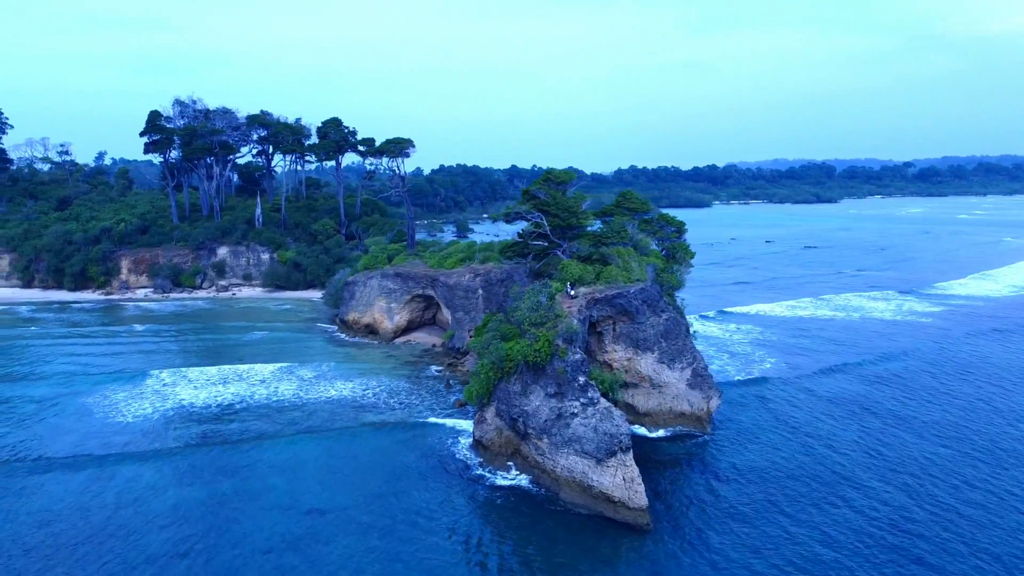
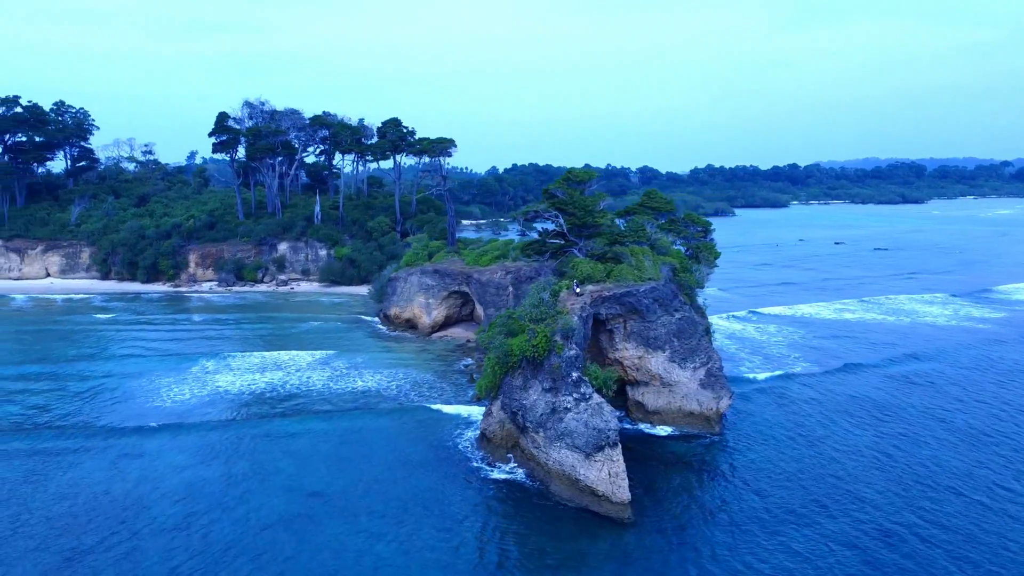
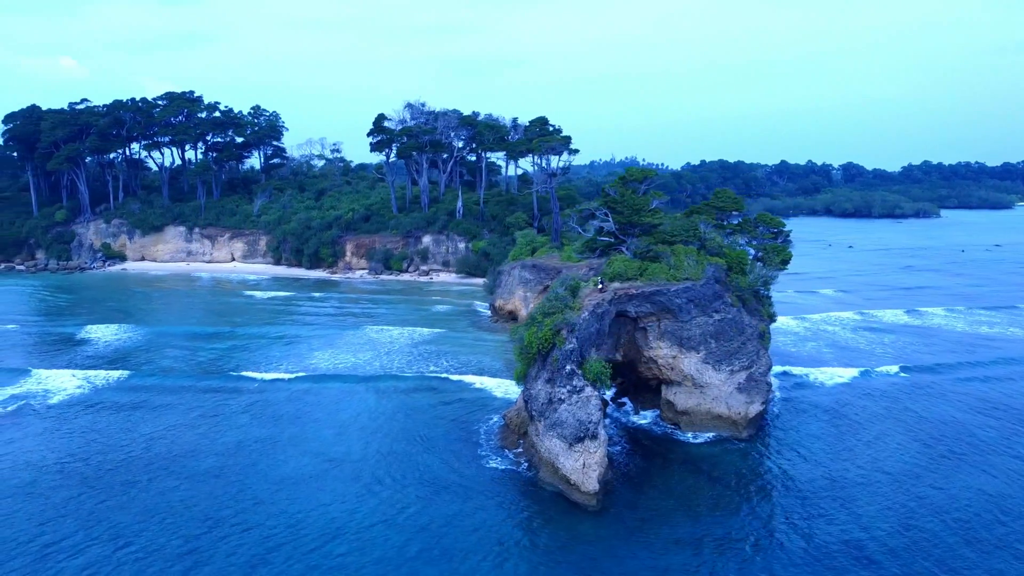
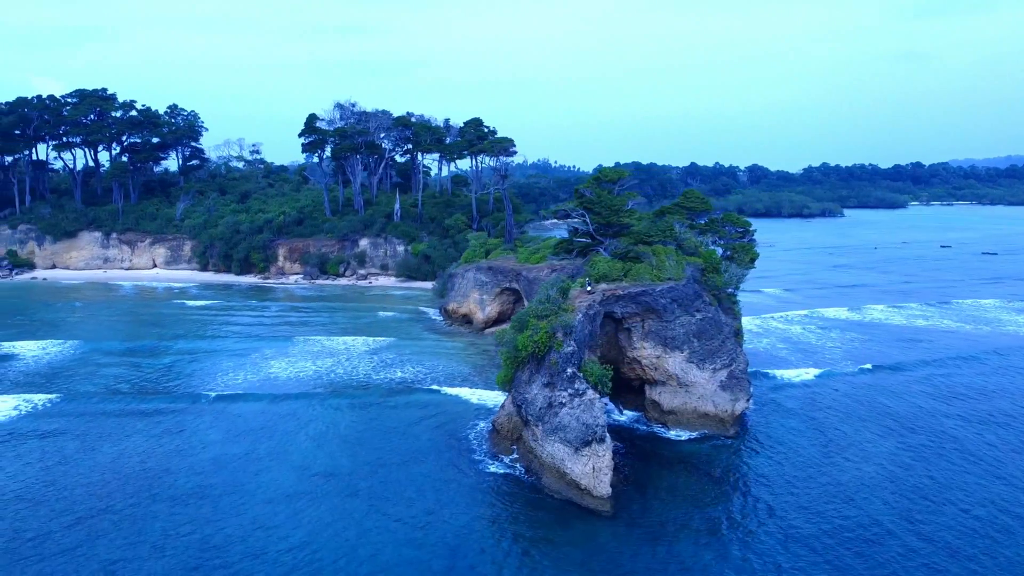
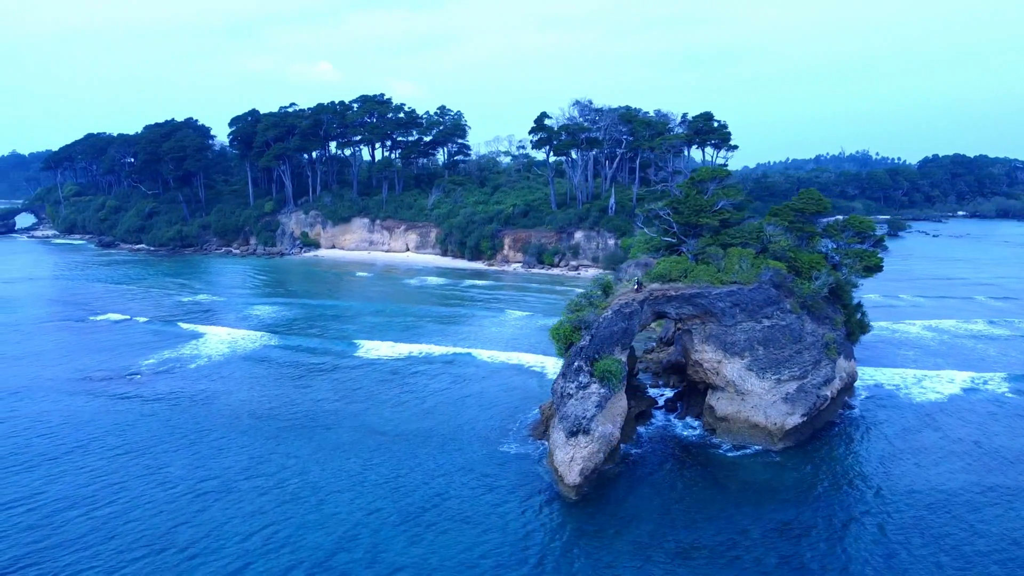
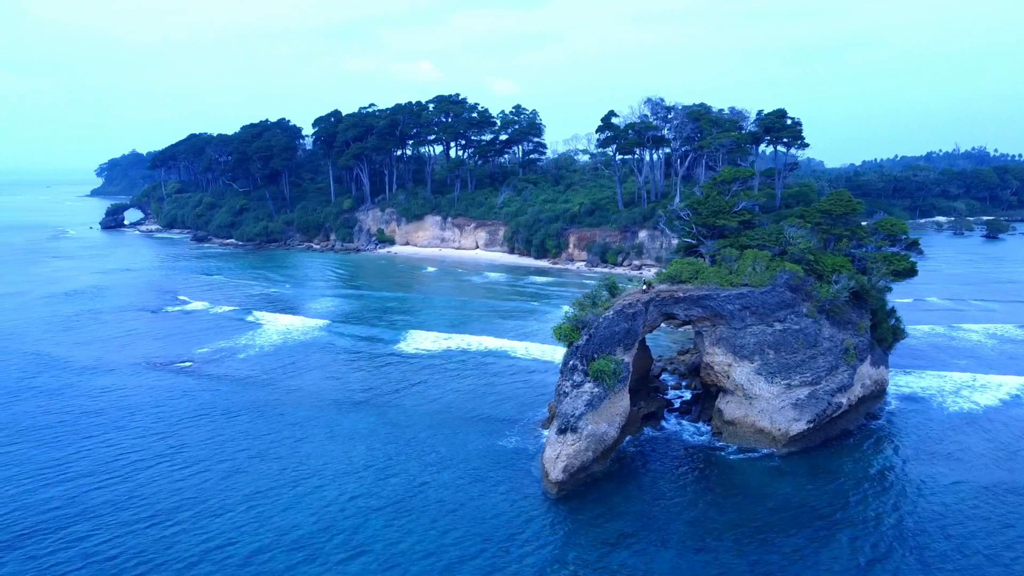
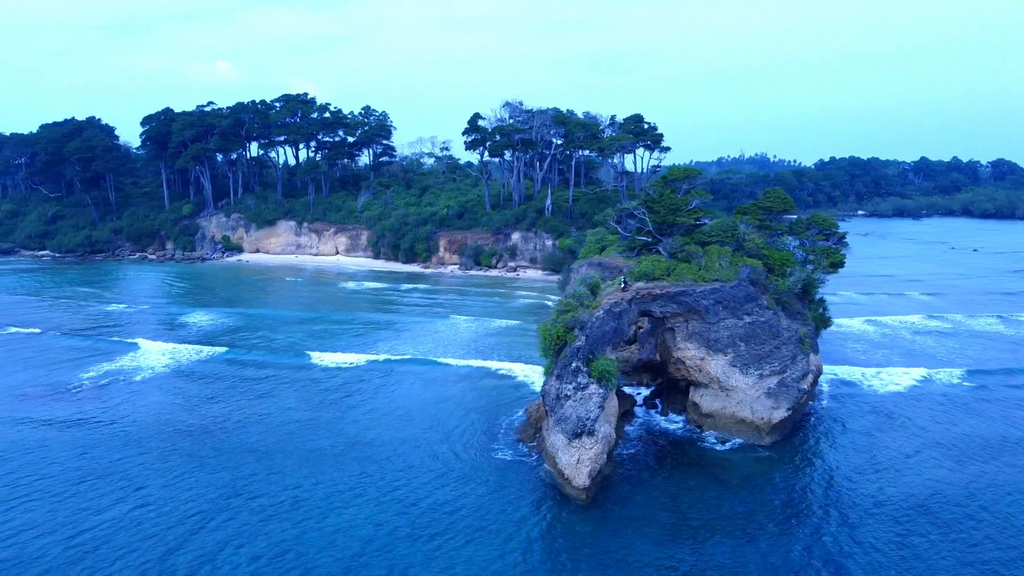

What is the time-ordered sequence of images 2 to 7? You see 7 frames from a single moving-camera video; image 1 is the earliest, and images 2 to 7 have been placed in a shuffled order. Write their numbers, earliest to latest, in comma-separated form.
2, 4, 3, 7, 5, 6
